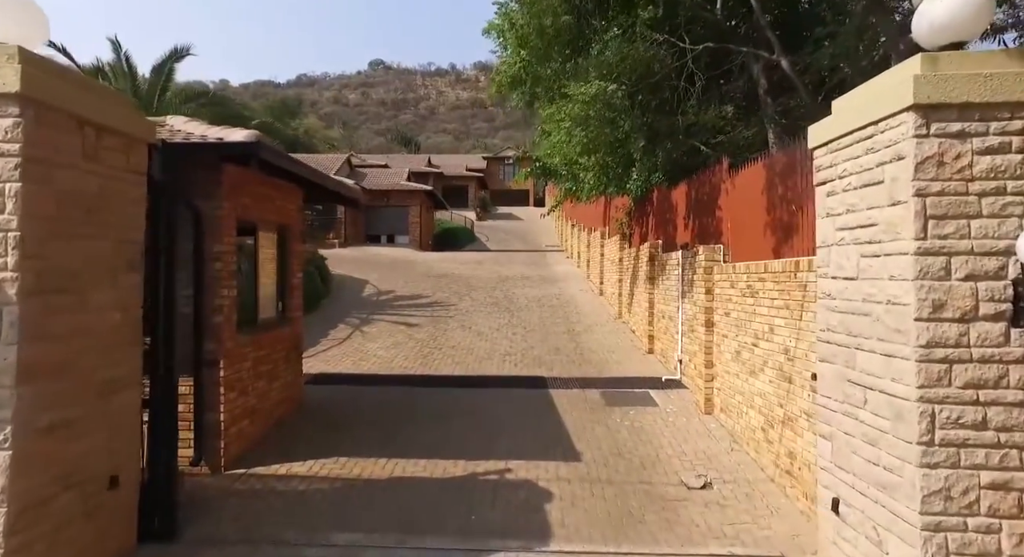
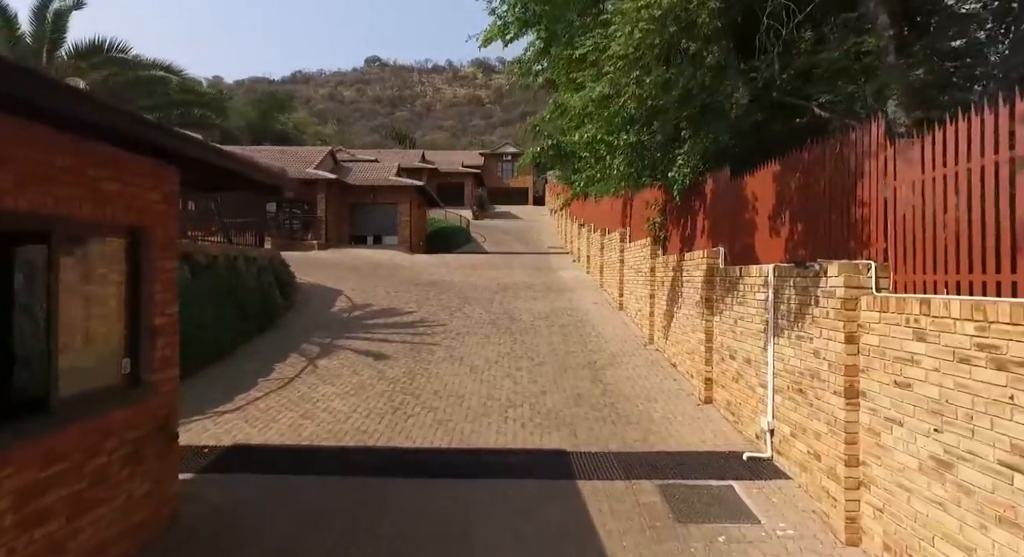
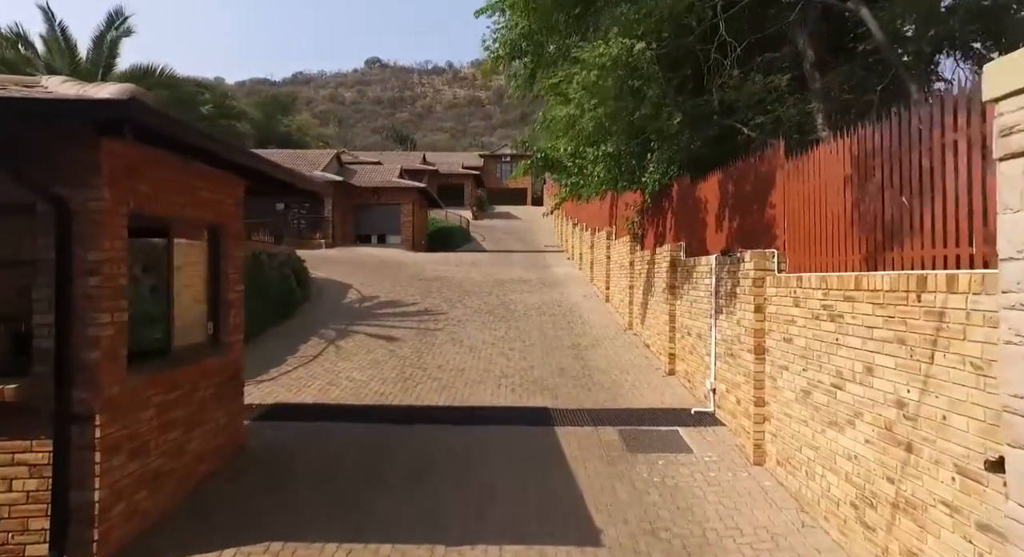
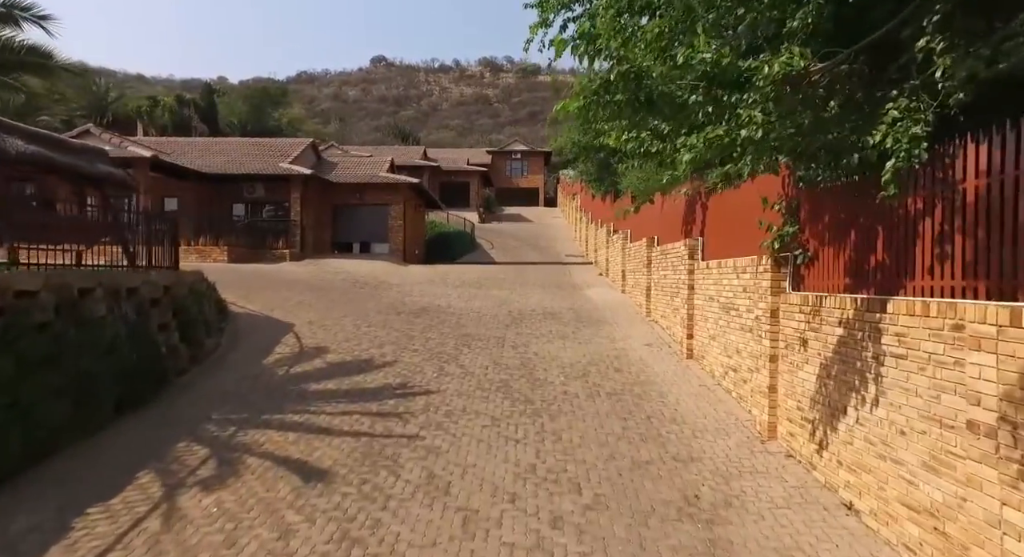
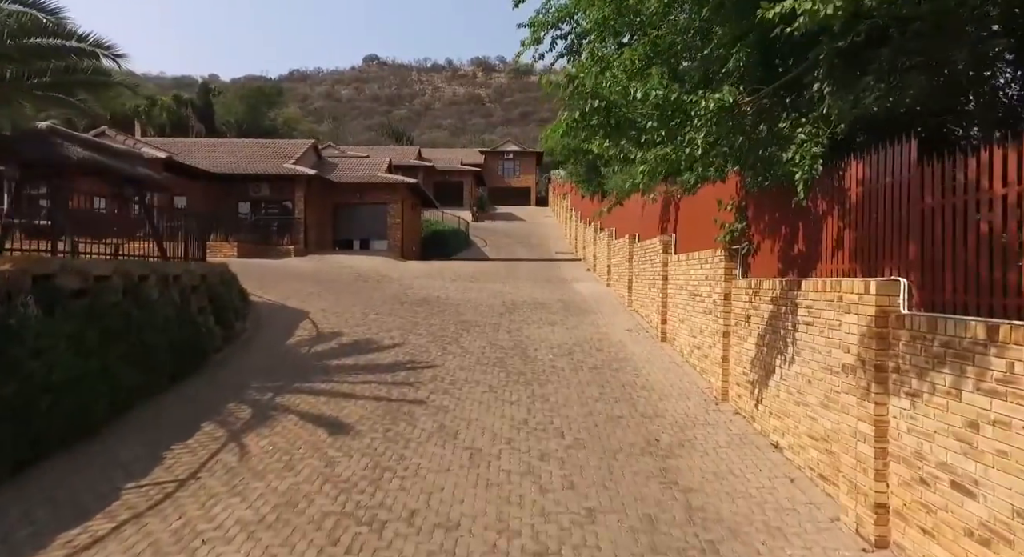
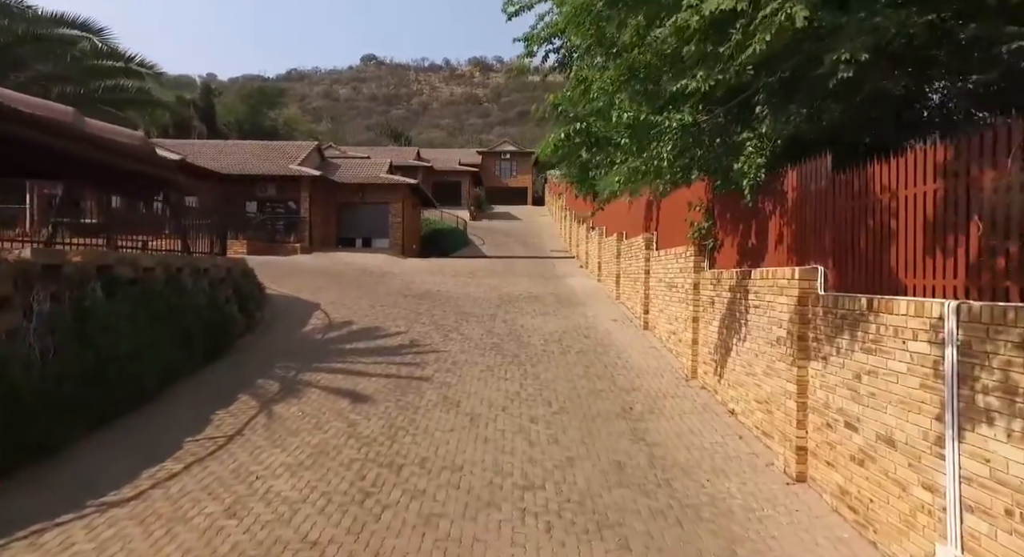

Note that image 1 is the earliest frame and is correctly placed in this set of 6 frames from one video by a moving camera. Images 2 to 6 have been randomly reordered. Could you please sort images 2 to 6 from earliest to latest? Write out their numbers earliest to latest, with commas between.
3, 2, 6, 5, 4
